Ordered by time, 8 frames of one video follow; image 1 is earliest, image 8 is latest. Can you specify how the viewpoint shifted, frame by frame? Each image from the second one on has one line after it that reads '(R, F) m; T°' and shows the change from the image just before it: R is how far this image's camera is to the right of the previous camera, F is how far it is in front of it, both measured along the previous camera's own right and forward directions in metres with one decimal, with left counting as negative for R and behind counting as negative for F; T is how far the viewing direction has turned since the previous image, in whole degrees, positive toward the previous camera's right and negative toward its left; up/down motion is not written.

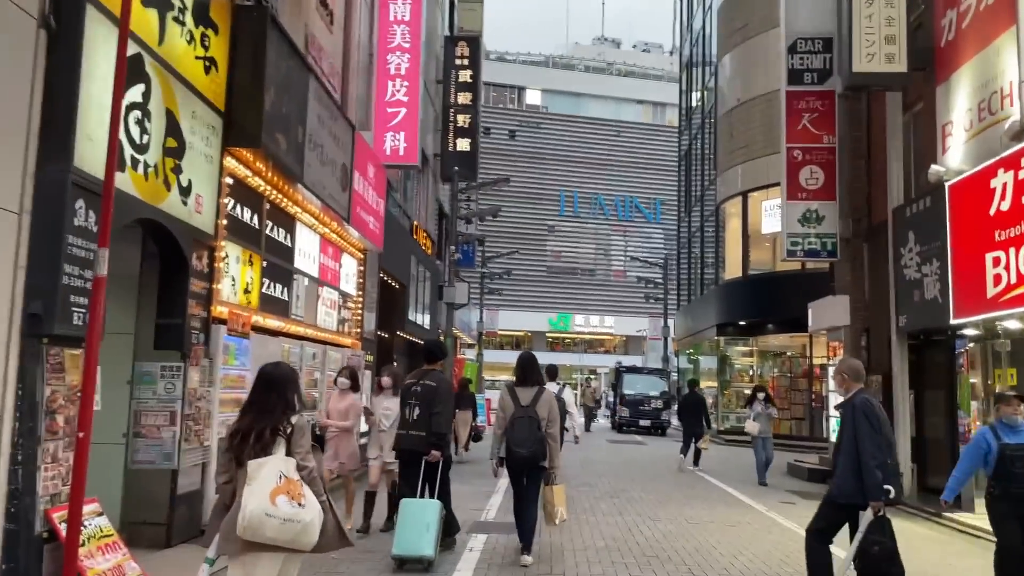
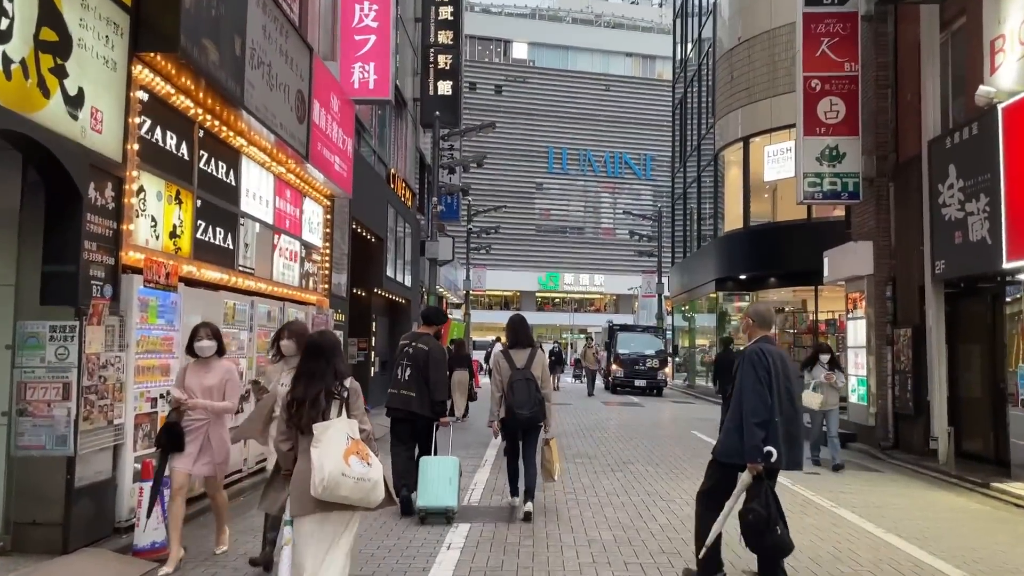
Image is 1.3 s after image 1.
(0.0, +1.5) m; +1°
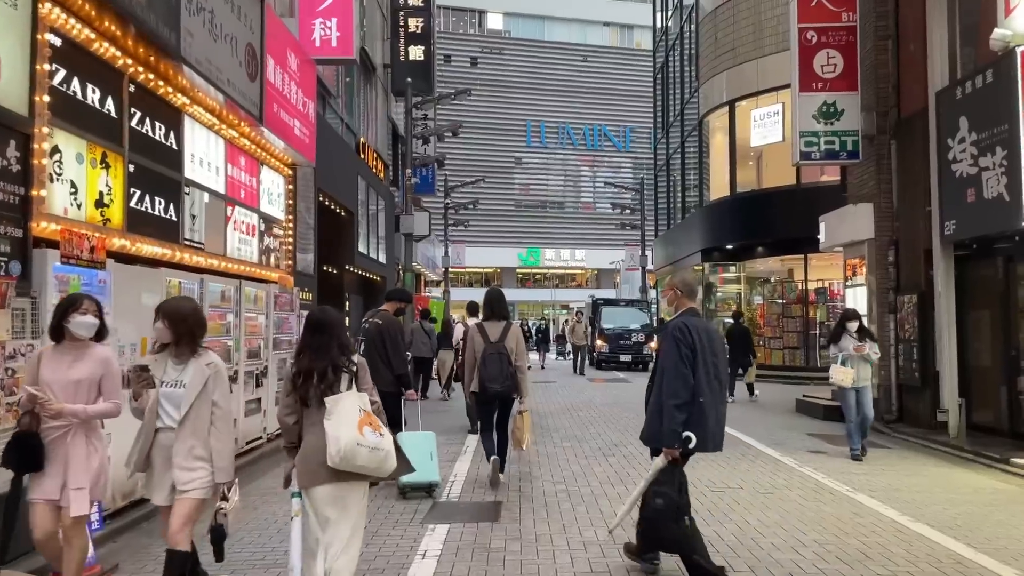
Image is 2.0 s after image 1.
(0.0, +0.8) m; +1°
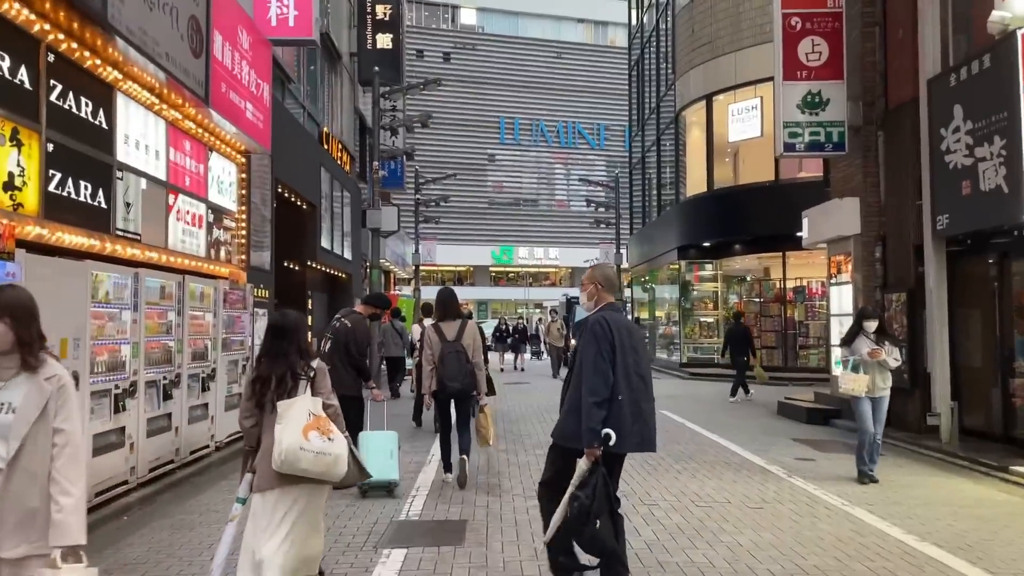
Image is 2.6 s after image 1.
(0.0, +0.7) m; +2°
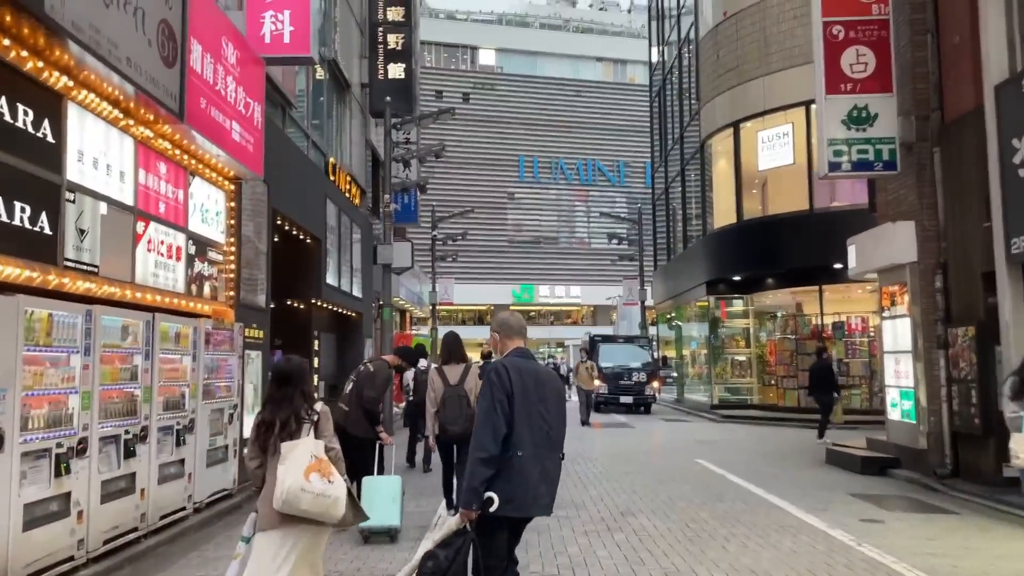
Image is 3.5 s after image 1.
(+0.1, +1.1) m; -2°
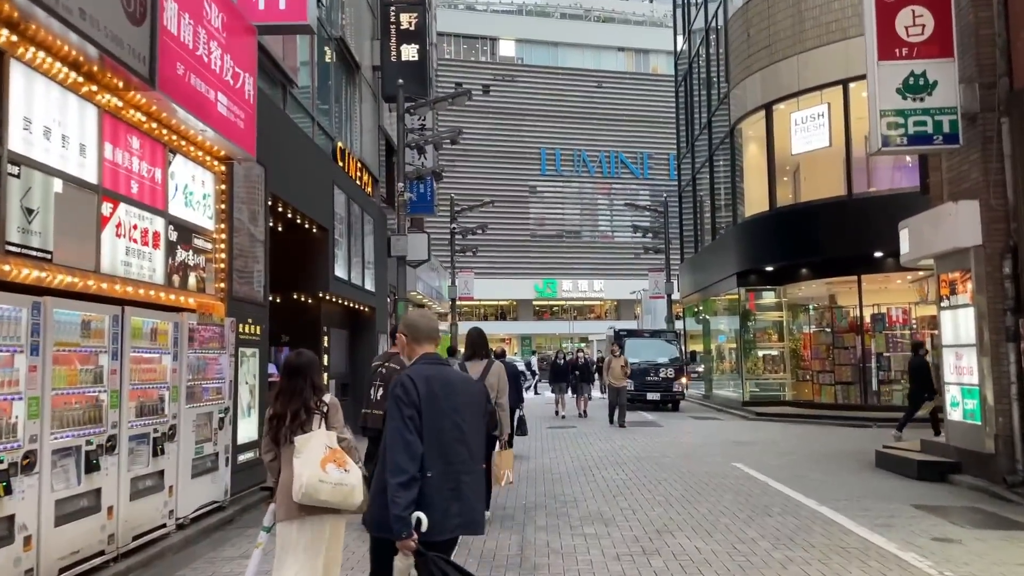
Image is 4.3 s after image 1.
(0.0, +0.9) m; -2°
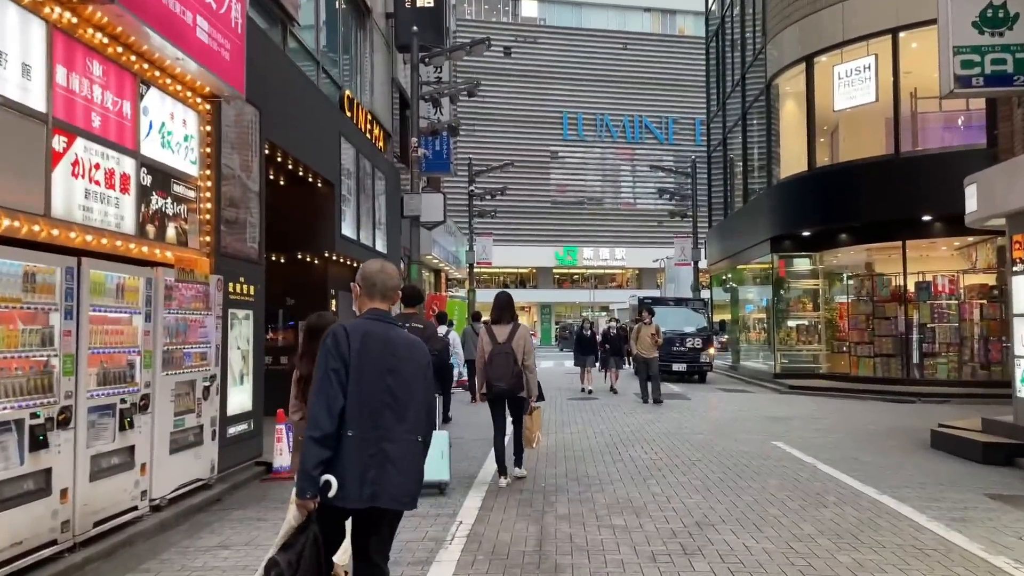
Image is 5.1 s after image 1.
(0.0, +1.0) m; -1°
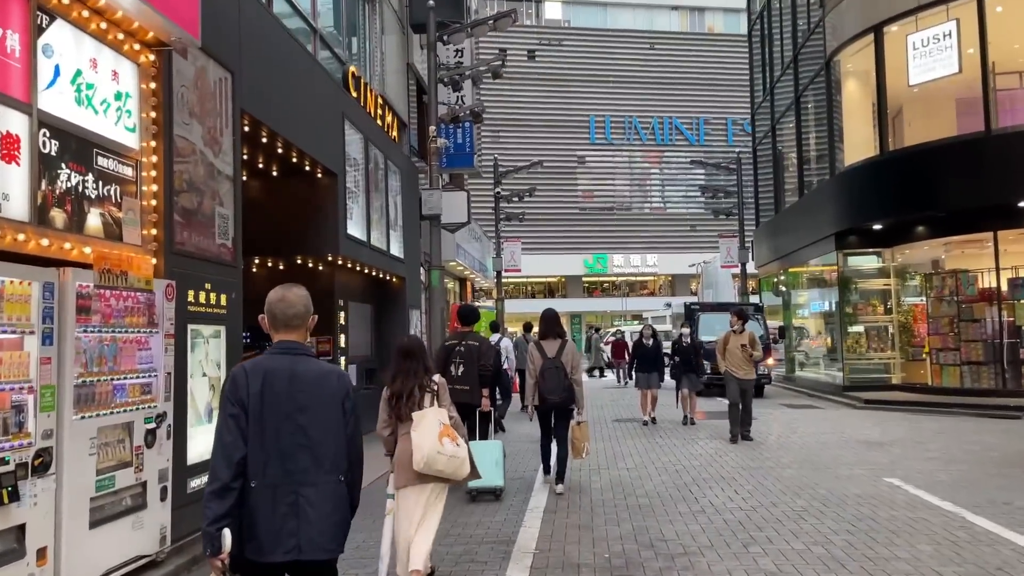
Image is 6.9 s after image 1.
(-0.1, +2.0) m; -2°
